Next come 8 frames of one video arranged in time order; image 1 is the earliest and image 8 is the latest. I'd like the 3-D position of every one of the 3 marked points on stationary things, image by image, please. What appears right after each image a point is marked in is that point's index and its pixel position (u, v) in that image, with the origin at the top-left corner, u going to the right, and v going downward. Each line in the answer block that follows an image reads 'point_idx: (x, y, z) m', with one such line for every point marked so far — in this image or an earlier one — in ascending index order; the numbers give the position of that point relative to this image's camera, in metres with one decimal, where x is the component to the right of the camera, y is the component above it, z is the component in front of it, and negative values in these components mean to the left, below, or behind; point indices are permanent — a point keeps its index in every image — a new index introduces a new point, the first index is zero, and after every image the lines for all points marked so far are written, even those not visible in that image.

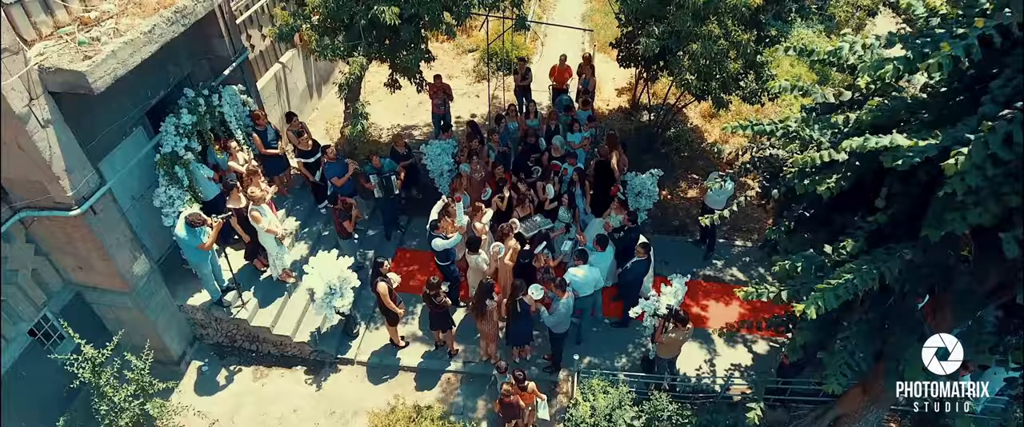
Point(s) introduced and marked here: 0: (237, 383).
0: (-3.3, -2.0, +7.2) m
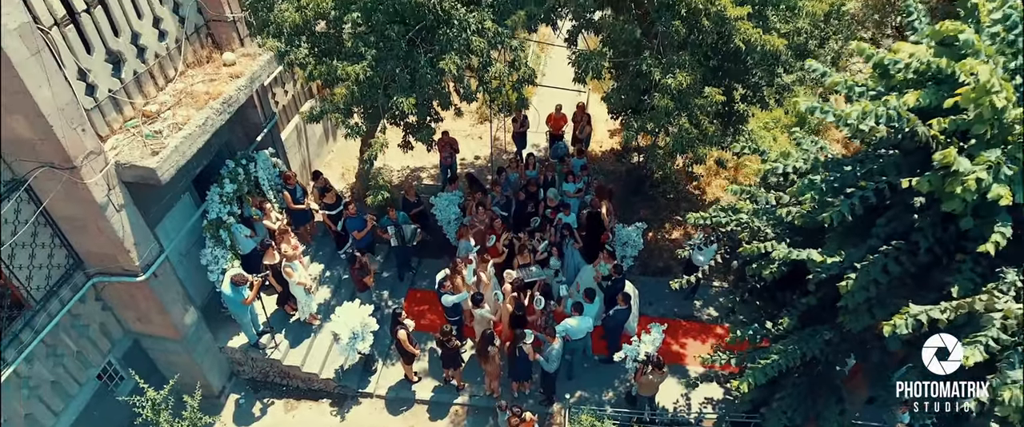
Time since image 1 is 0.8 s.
0: (-3.3, -2.8, +8.2) m
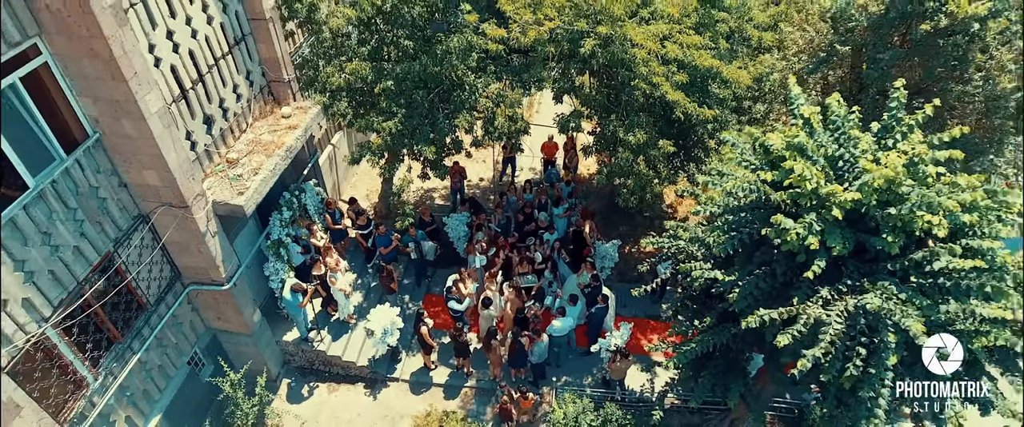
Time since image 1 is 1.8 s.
0: (-3.4, -3.1, +10.2) m
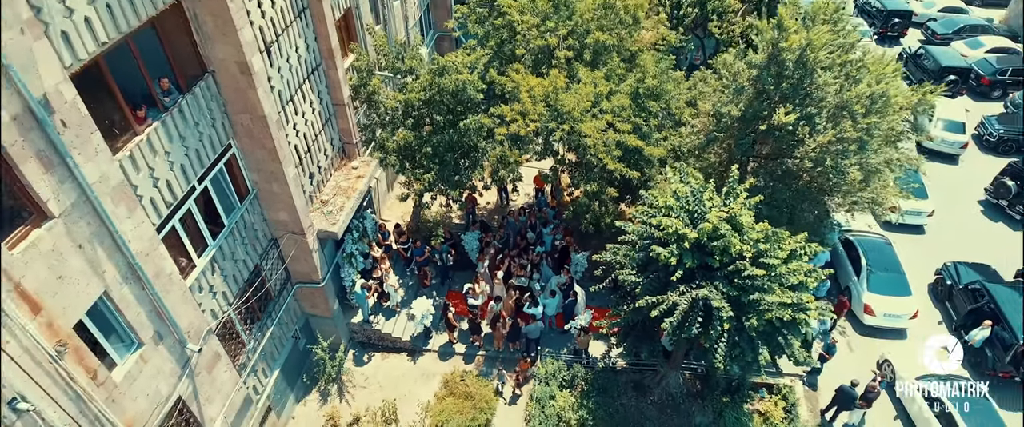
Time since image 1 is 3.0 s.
0: (-3.4, -3.6, +14.6) m
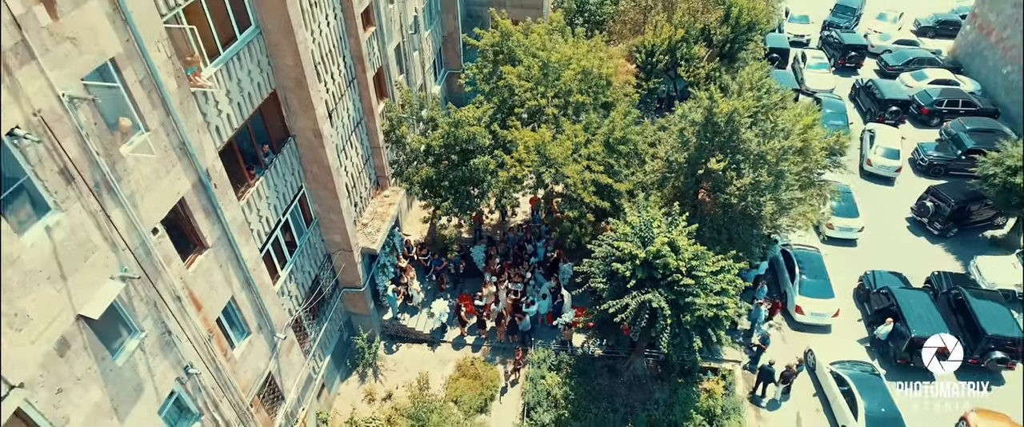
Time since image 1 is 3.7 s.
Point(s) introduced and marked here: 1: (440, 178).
0: (-3.4, -4.2, +18.2) m
1: (-2.1, +1.0, +17.2) m
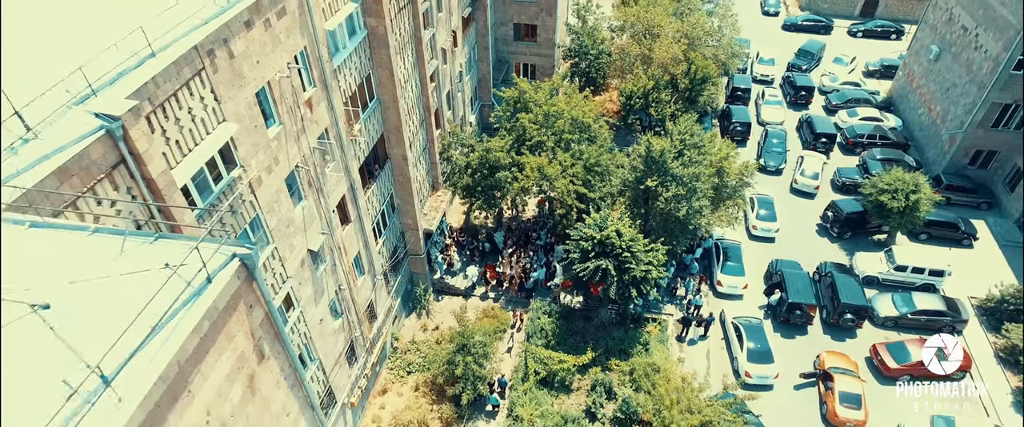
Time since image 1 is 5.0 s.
0: (-3.1, -3.9, +27.1) m
1: (-1.6, +1.3, +26.0) m
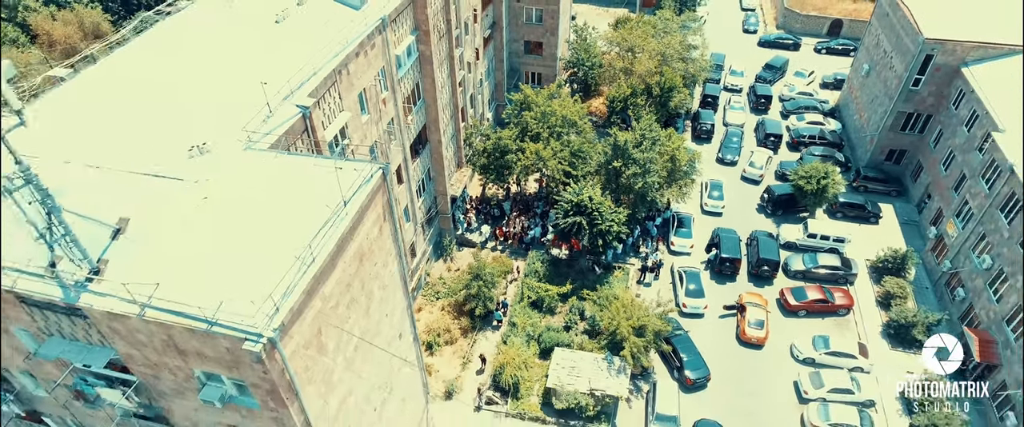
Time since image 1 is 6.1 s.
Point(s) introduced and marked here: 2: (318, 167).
0: (-2.9, -2.2, +36.2) m
1: (-1.3, +2.9, +35.0) m
2: (-5.1, +1.1, +15.7) m
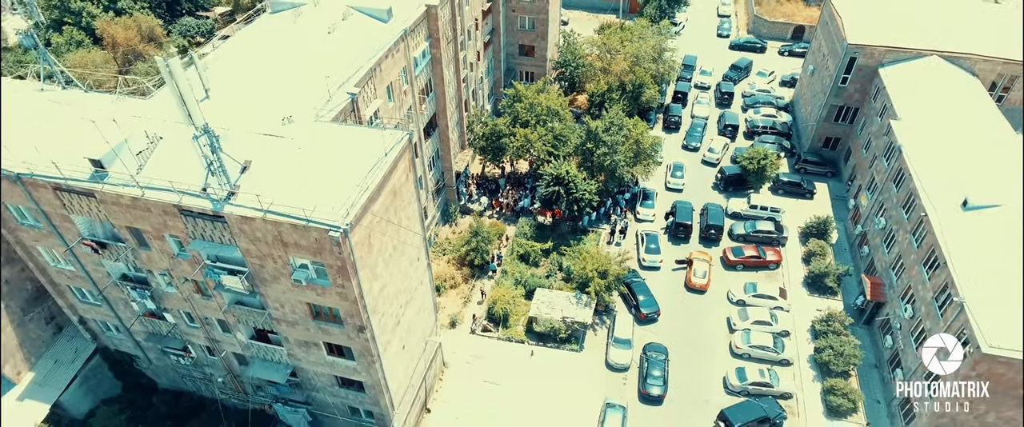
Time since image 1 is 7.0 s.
0: (-3.3, -0.2, +44.0) m
1: (-1.8, +4.9, +42.8) m
2: (-5.8, +3.1, +23.5) m
